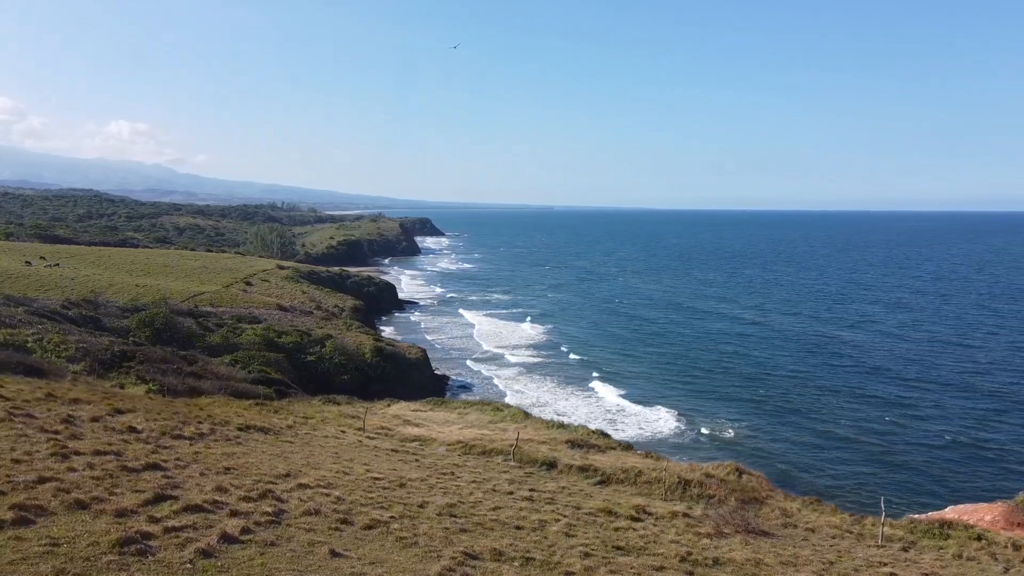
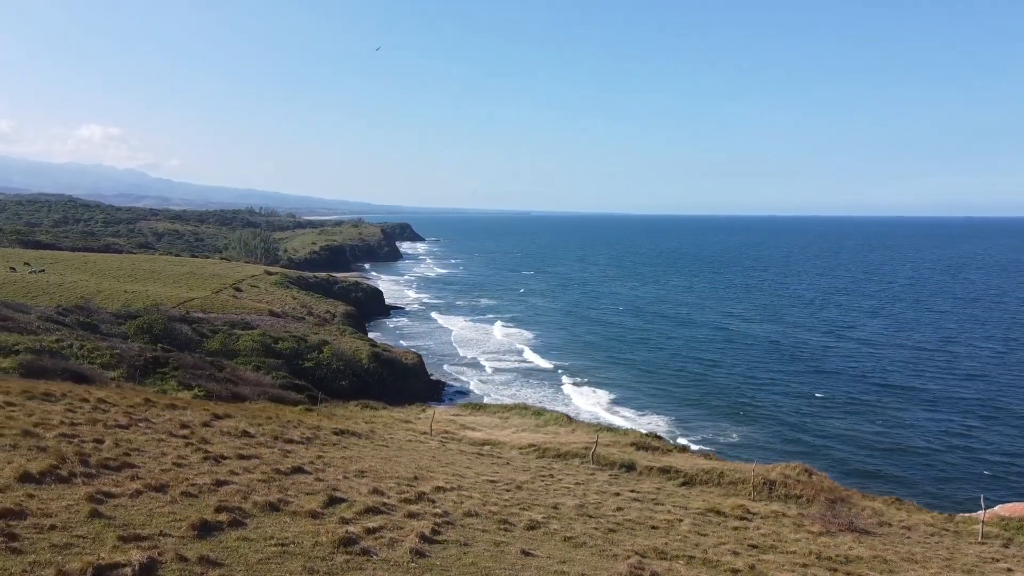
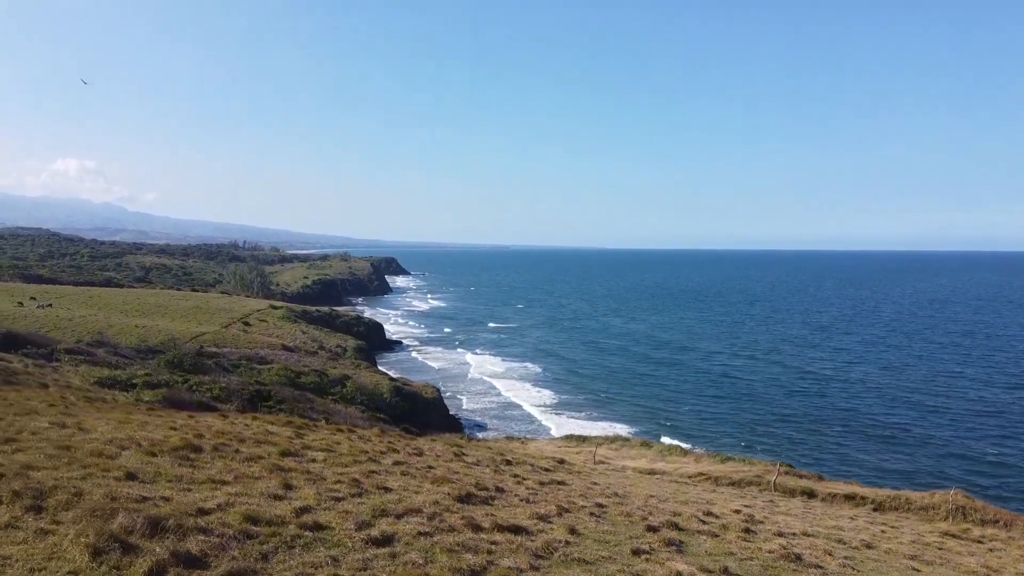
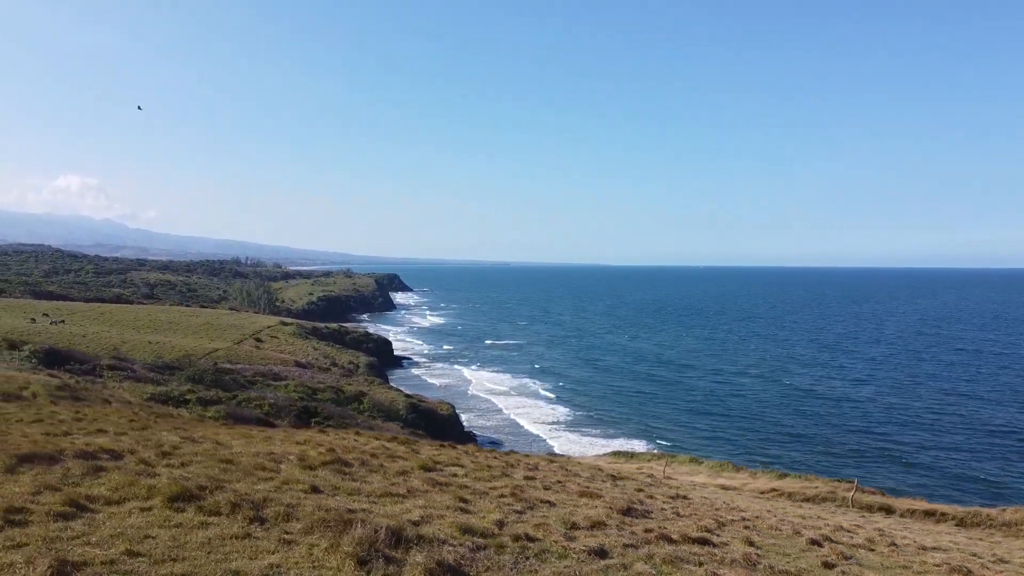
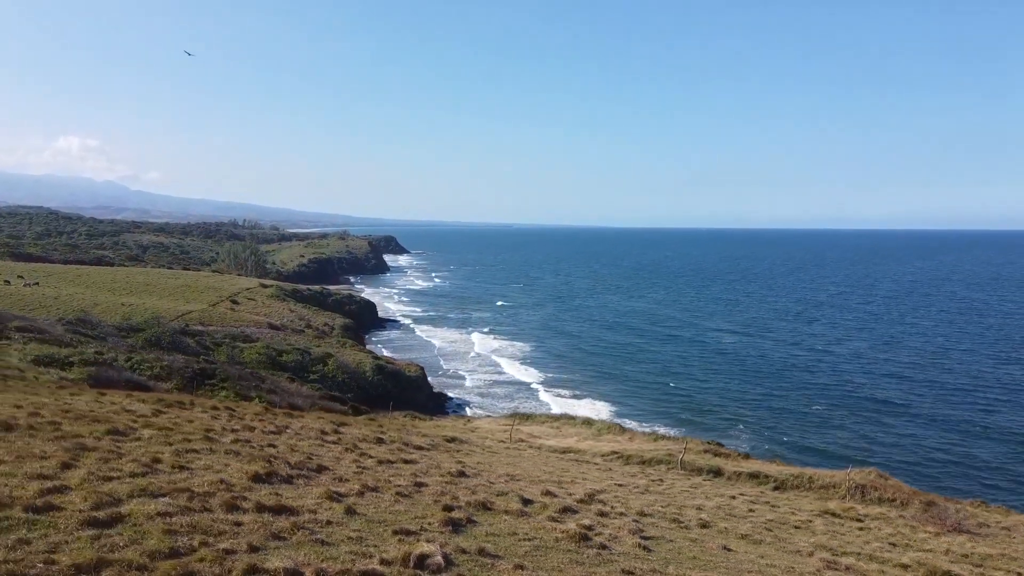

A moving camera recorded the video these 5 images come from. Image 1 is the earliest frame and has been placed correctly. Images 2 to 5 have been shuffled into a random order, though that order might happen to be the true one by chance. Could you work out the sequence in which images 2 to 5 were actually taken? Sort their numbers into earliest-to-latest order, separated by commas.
2, 5, 3, 4
